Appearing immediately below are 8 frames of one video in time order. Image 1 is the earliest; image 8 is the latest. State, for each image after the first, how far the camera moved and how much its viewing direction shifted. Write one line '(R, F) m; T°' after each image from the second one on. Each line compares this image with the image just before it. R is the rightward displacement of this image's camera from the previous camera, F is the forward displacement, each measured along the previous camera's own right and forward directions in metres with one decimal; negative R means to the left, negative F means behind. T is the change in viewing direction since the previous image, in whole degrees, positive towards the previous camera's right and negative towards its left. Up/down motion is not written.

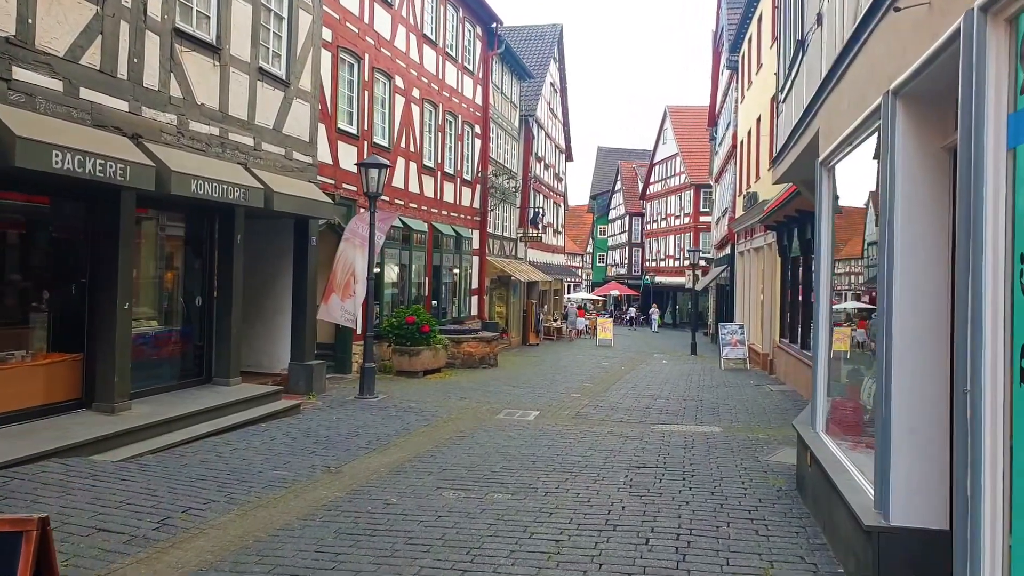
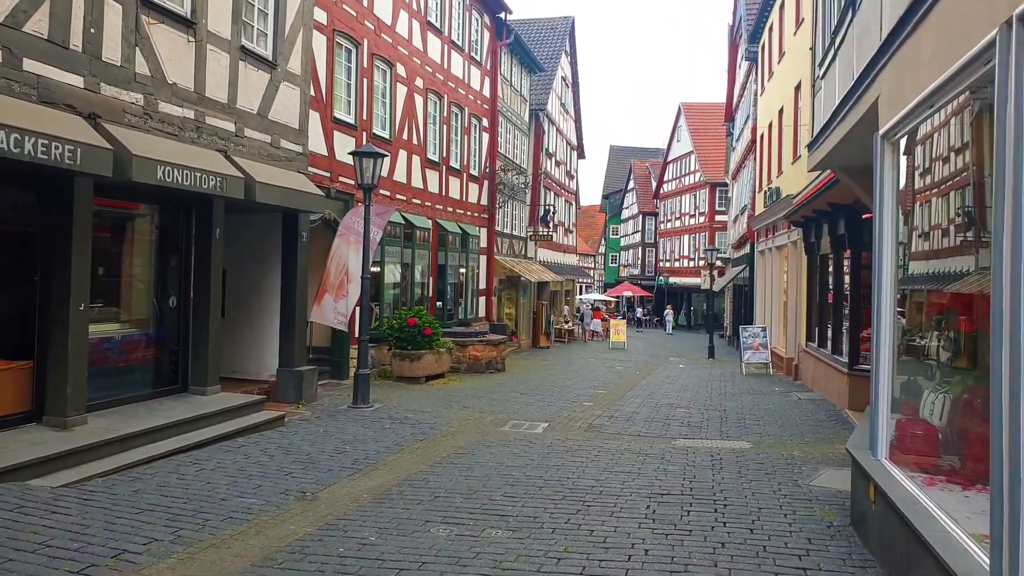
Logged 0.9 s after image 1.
(+0.1, +1.0) m; -1°
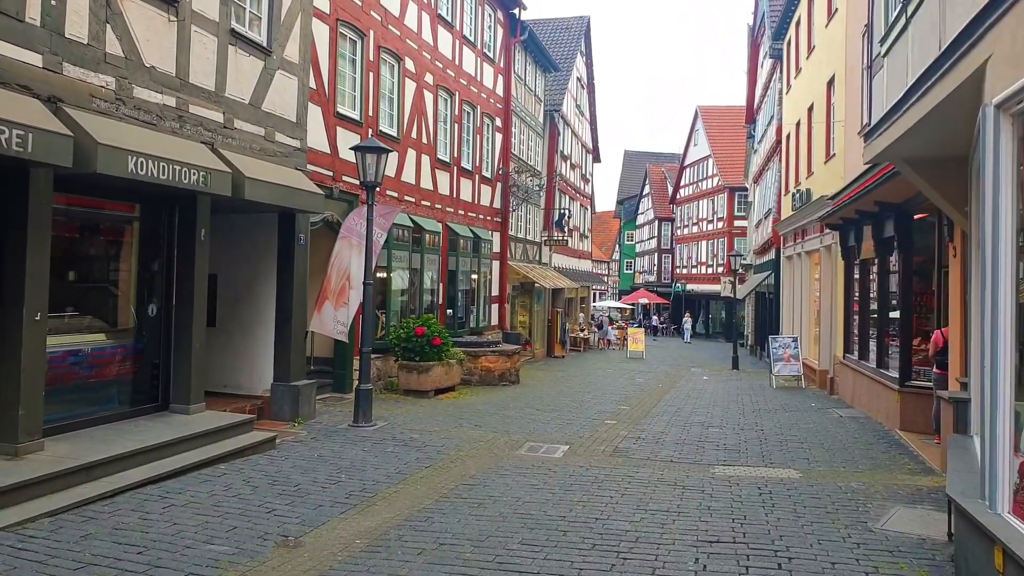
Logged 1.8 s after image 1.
(-0.1, +1.0) m; -1°
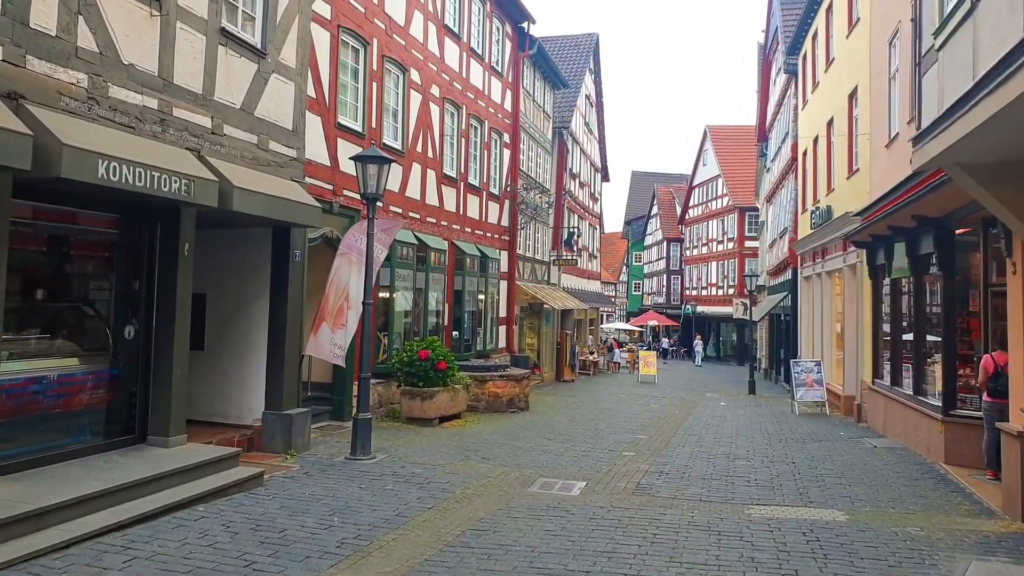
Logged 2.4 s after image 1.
(-0.1, +0.8) m; 0°
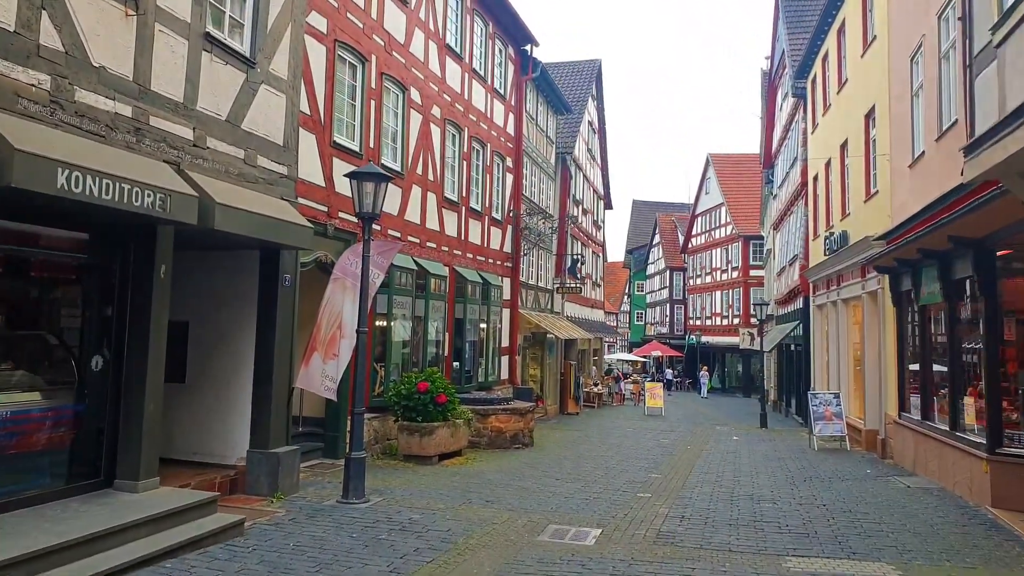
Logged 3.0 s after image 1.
(-0.1, +0.7) m; 0°
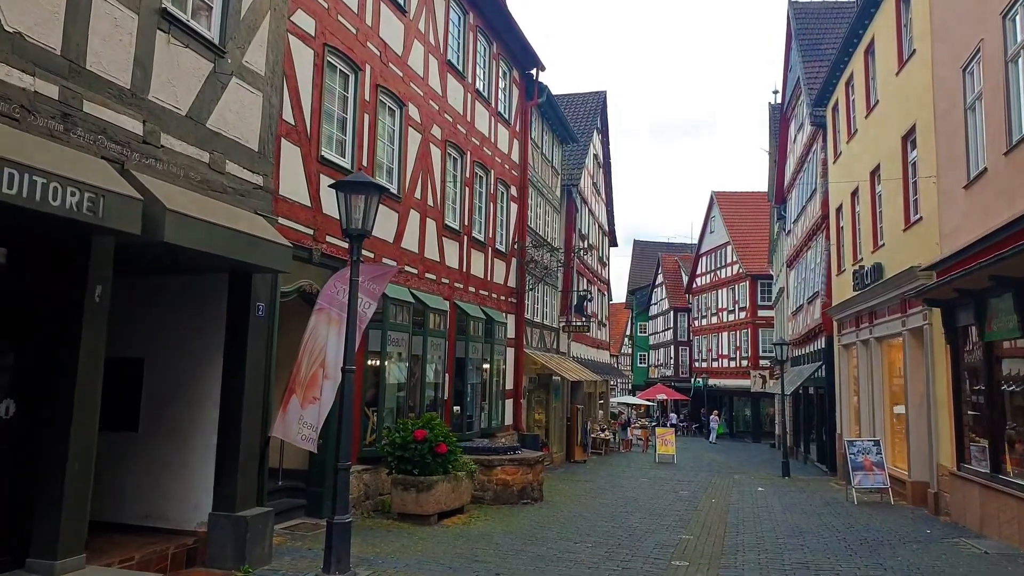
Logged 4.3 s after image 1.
(-0.2, +1.4) m; 0°
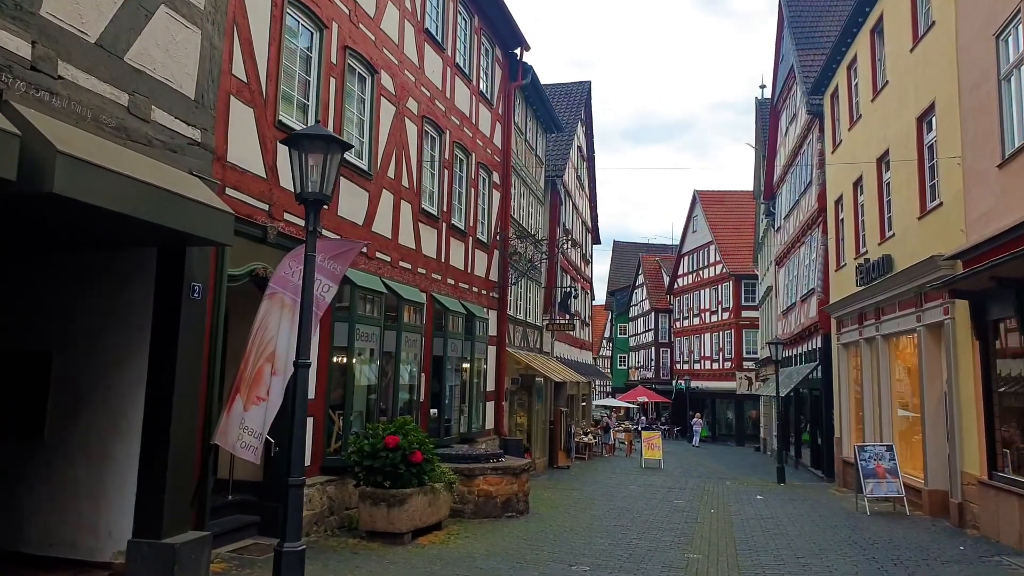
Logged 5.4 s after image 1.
(-0.1, +1.3) m; +2°
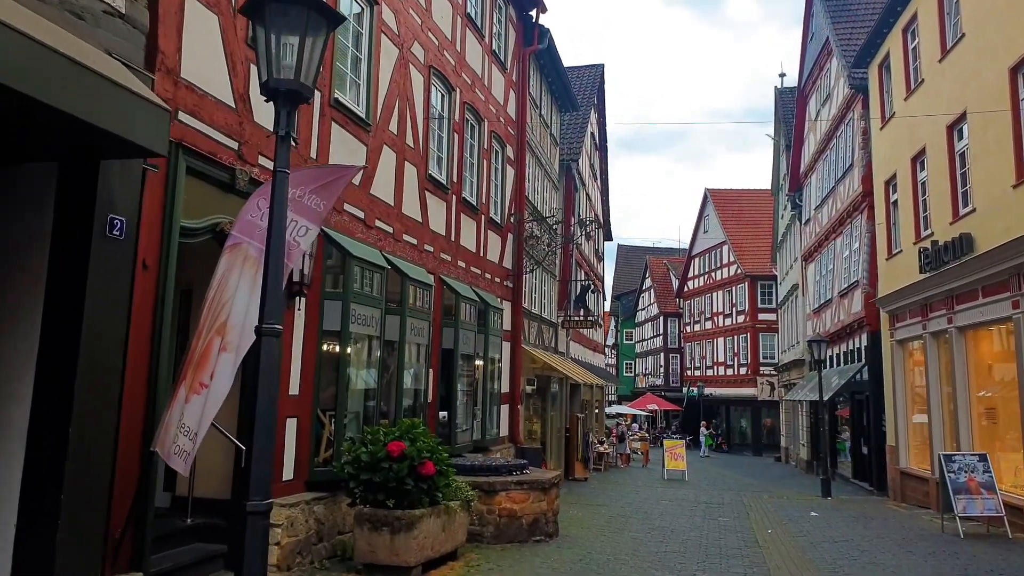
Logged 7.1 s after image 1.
(-0.4, +2.0) m; 0°
